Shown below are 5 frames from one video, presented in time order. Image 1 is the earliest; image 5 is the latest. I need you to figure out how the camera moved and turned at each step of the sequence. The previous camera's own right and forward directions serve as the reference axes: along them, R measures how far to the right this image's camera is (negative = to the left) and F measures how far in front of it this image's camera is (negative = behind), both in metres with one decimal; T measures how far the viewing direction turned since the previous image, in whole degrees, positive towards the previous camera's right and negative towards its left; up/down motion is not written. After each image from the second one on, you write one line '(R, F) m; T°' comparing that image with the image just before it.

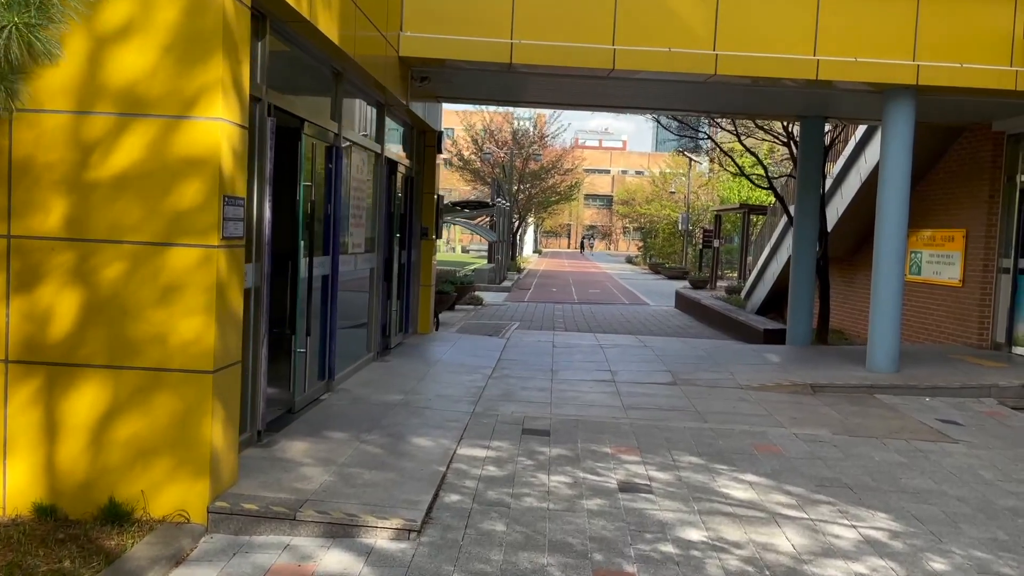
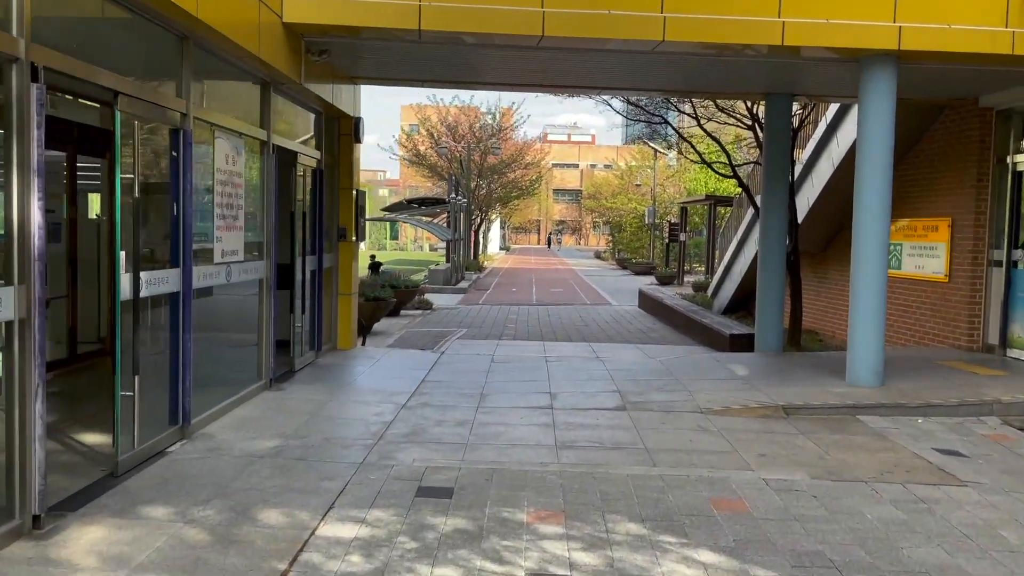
(+0.5, +1.4) m; +2°
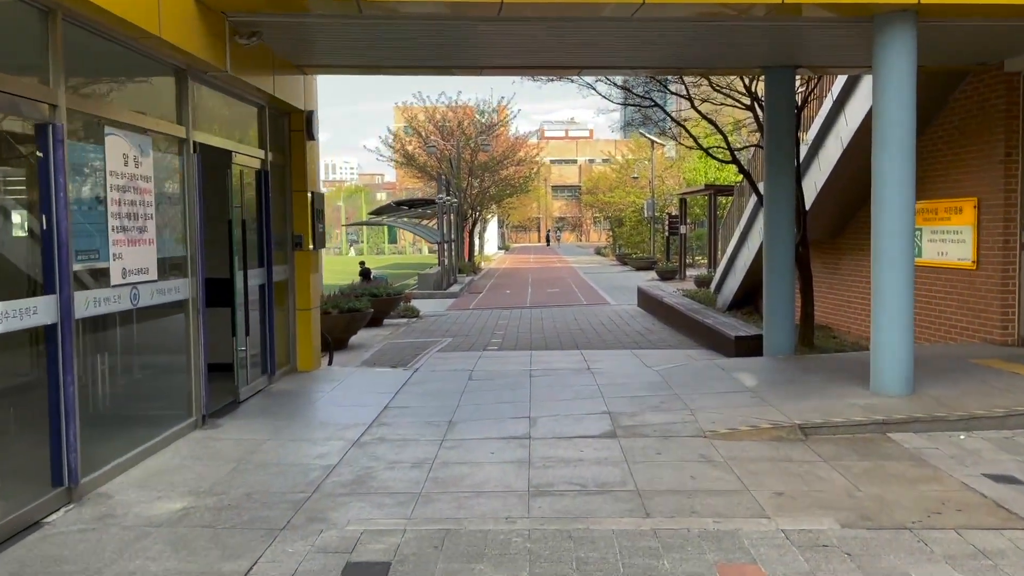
(+0.3, +1.1) m; 0°
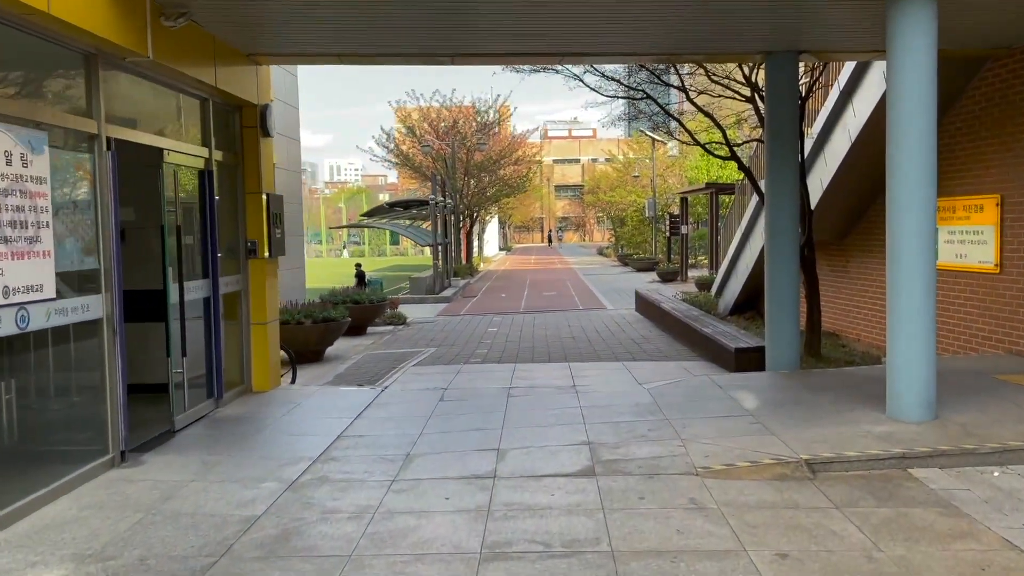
(+0.3, +0.8) m; 0°
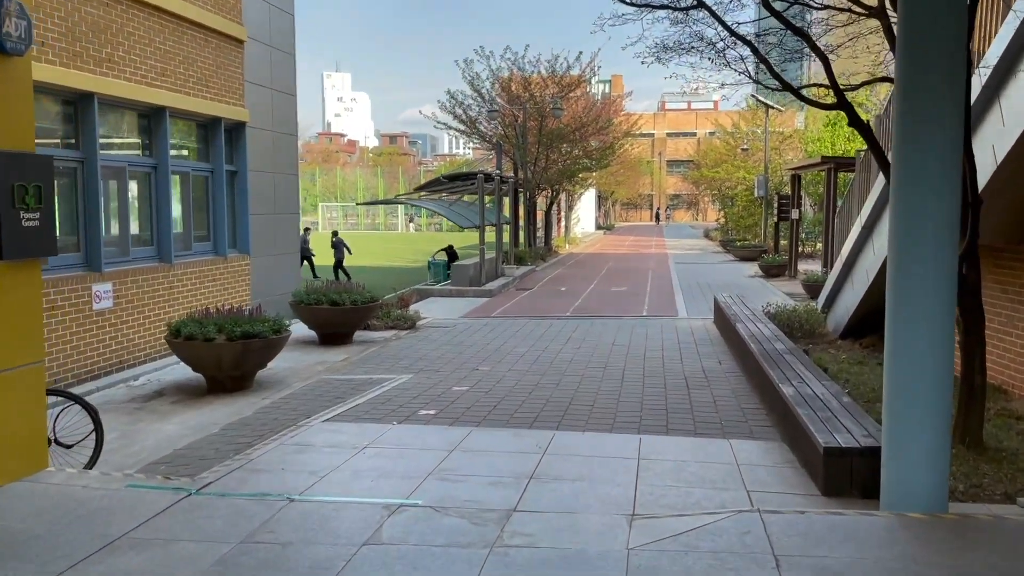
(+1.2, +3.9) m; -8°
